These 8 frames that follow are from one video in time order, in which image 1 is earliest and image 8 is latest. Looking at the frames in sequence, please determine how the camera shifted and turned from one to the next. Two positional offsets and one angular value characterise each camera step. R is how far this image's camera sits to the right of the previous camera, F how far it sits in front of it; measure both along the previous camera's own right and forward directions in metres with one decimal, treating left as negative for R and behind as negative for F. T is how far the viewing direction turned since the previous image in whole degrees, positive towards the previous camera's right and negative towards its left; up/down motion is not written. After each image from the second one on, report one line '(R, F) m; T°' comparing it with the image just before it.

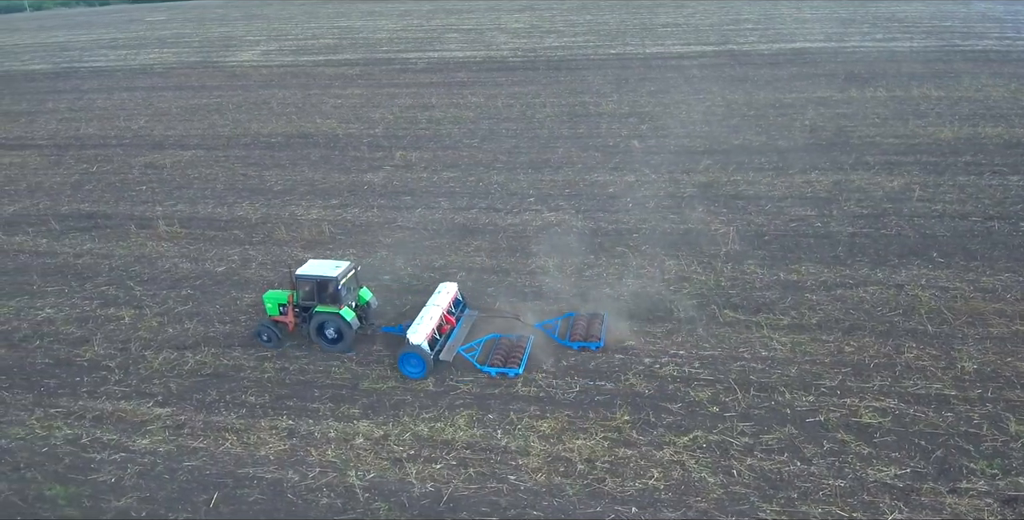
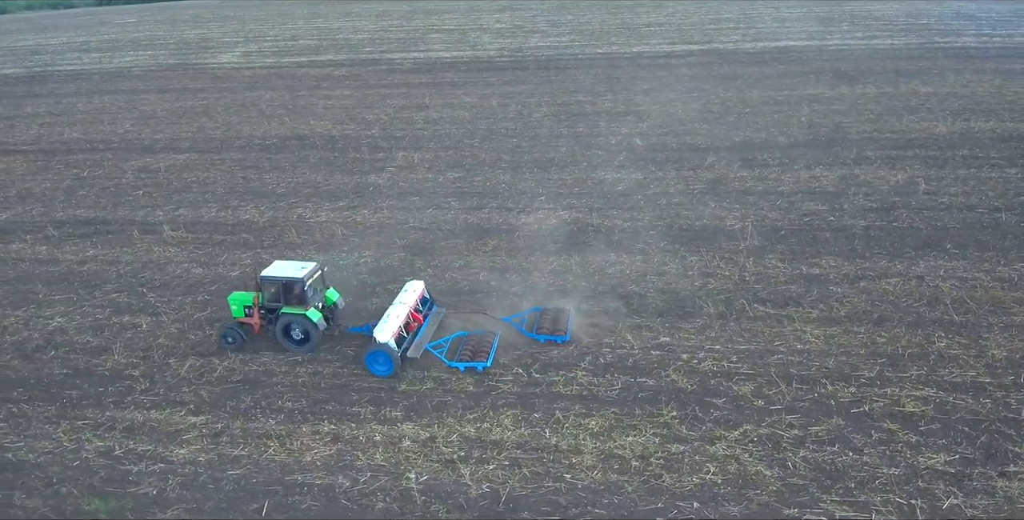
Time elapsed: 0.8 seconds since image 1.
(-0.8, +0.1) m; +2°
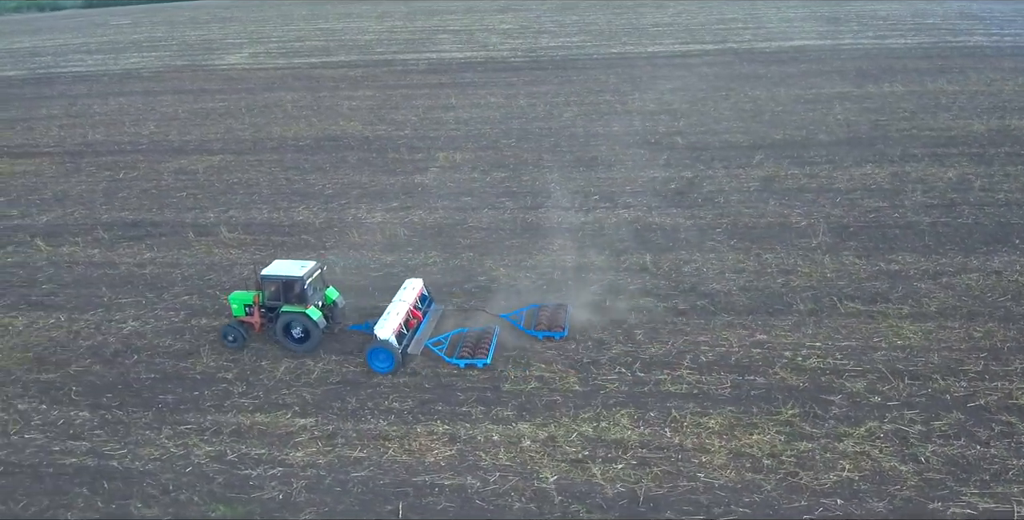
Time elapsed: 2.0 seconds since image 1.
(-1.5, +0.1) m; +1°
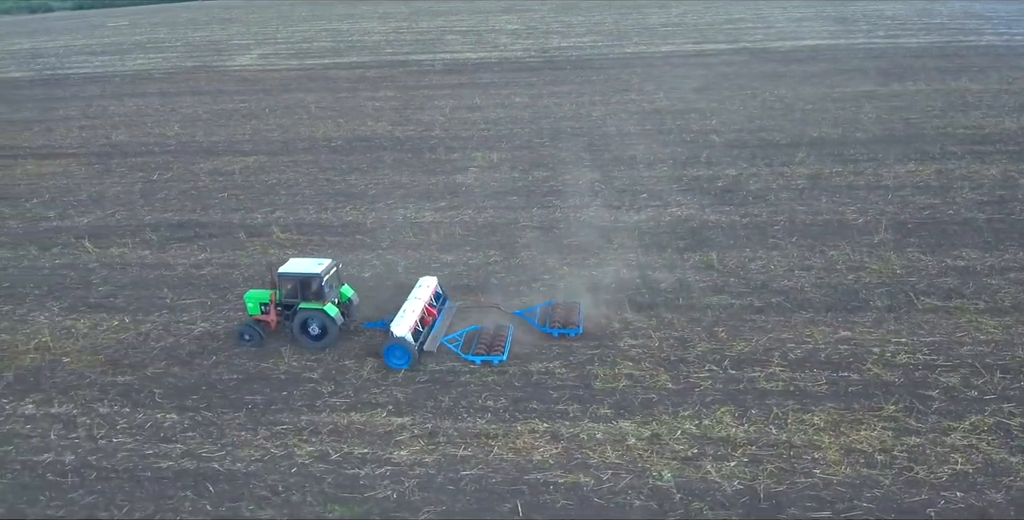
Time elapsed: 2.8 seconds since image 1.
(-1.3, 0.0) m; +1°
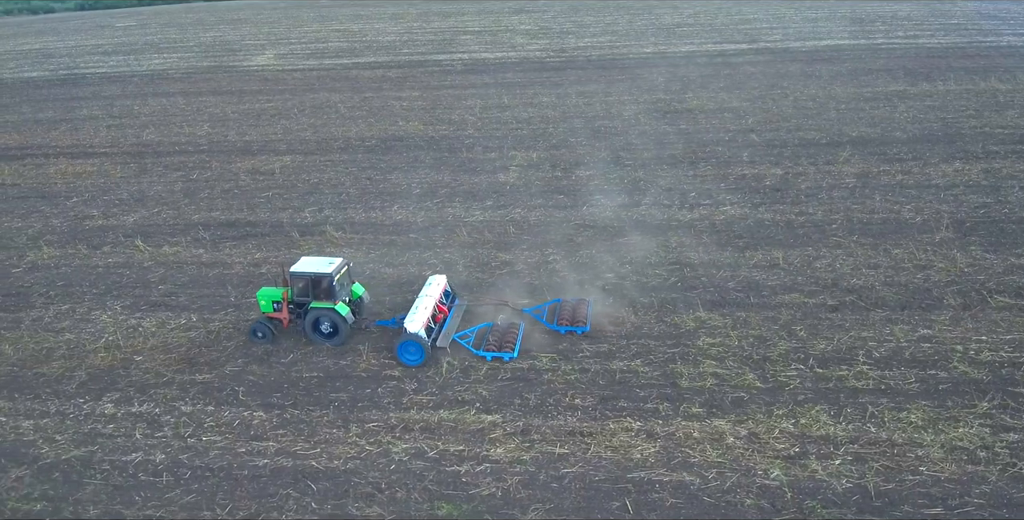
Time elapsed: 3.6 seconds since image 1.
(-1.2, 0.0) m; 0°
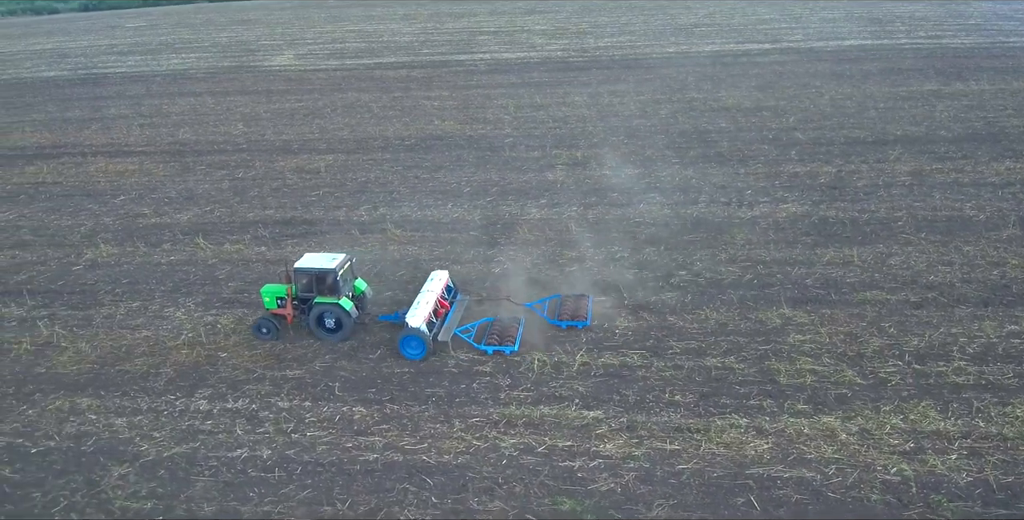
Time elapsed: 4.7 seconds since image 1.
(-1.3, 0.0) m; 0°
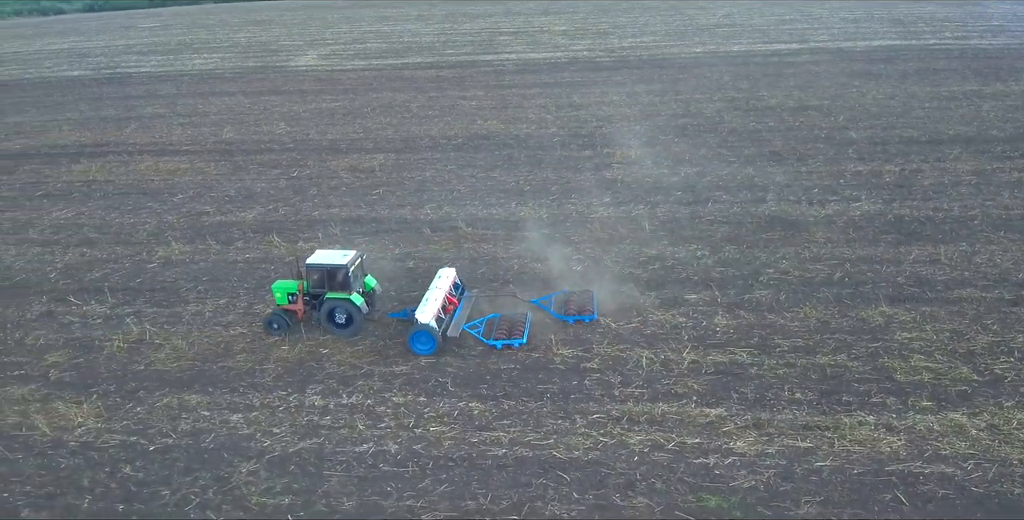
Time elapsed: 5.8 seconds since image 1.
(-1.5, 0.0) m; 0°
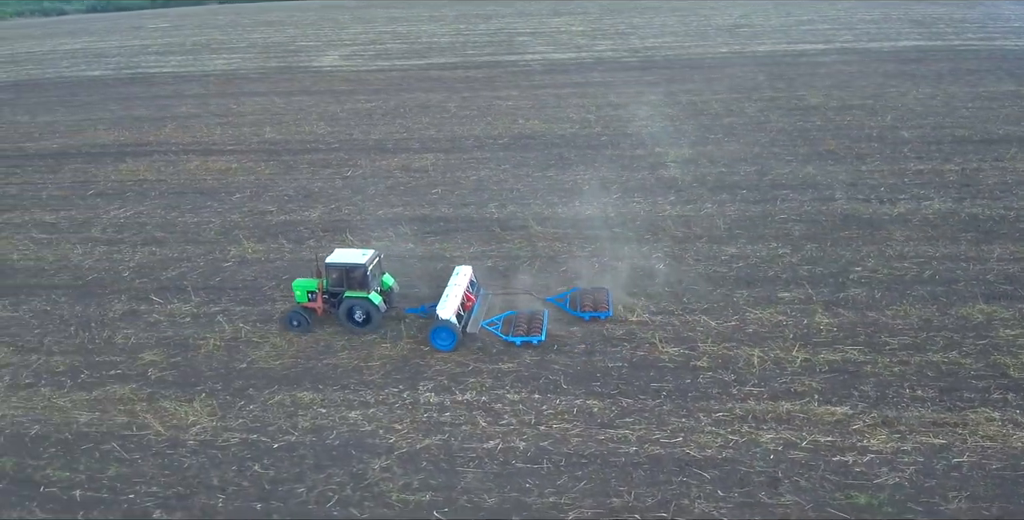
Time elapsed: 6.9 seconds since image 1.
(-1.6, 0.0) m; 0°
